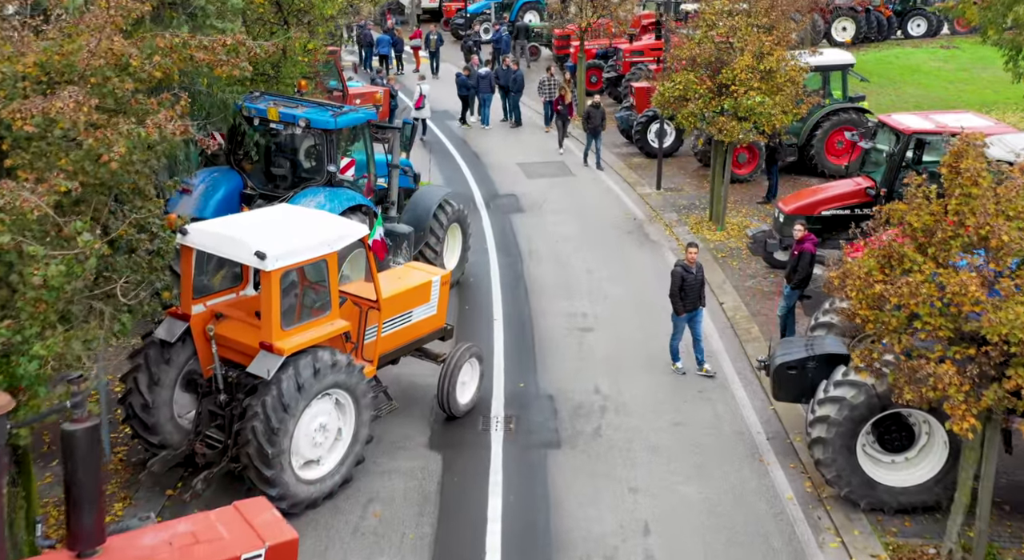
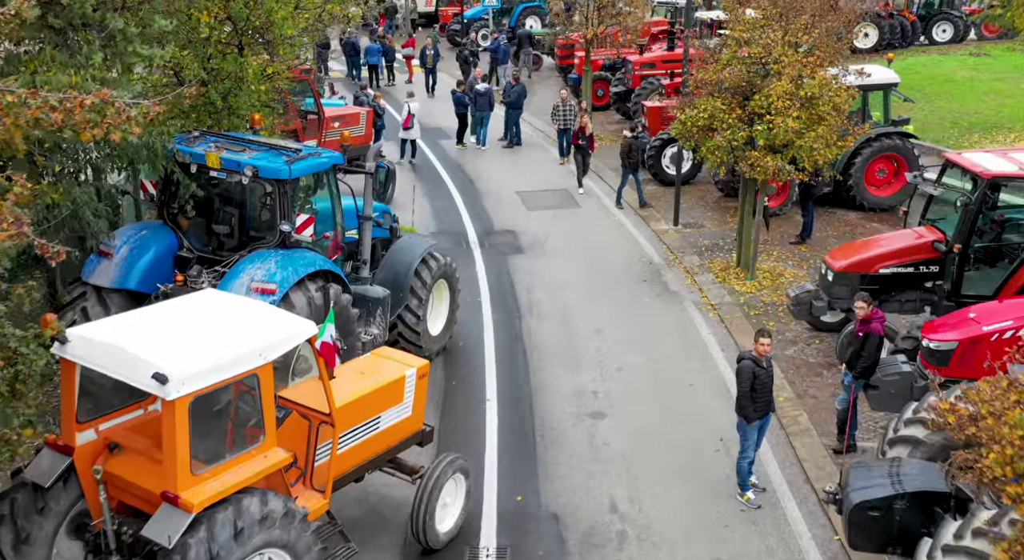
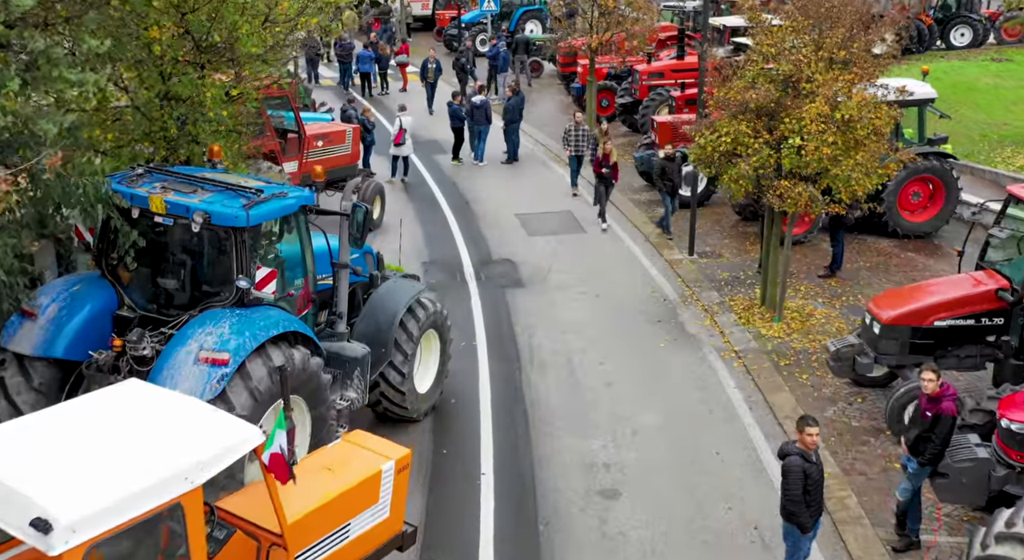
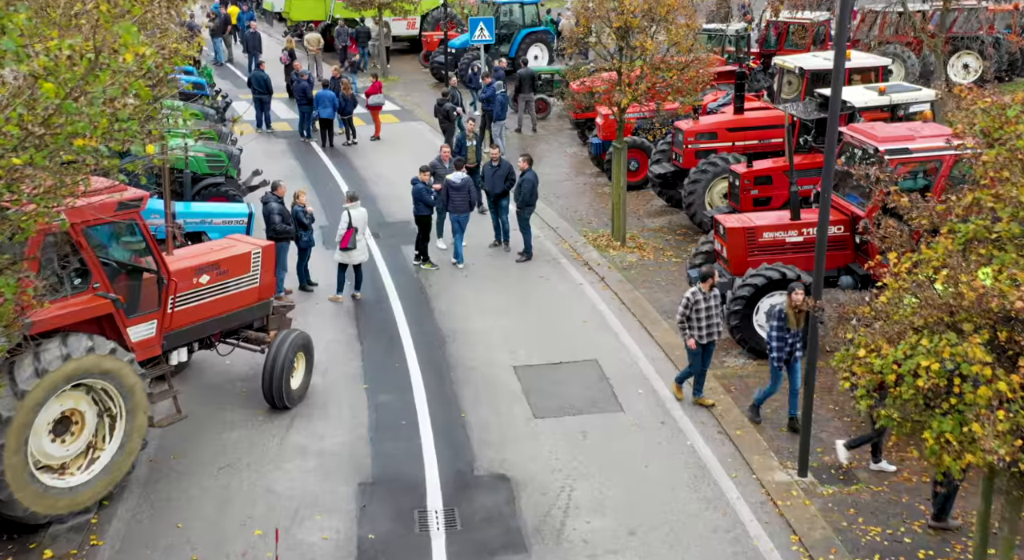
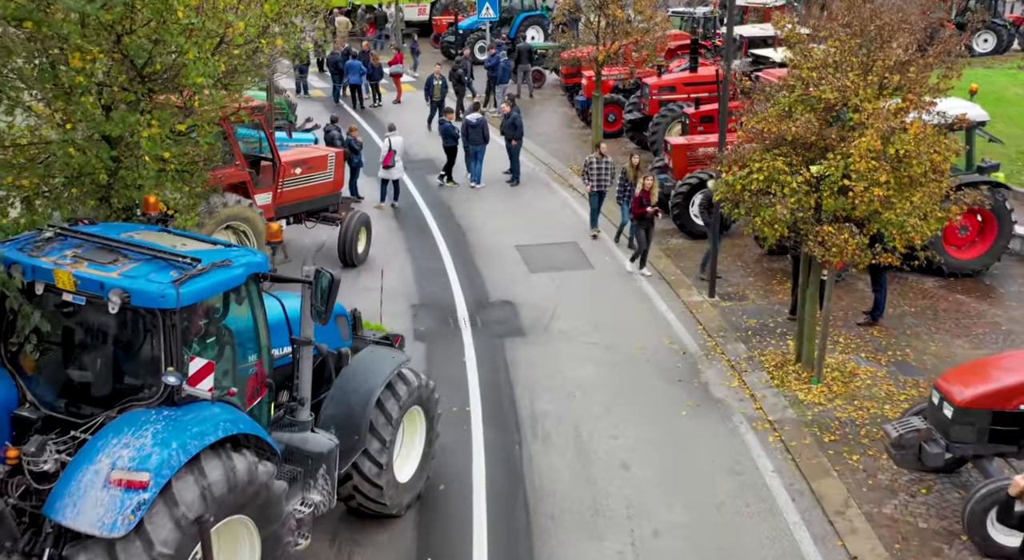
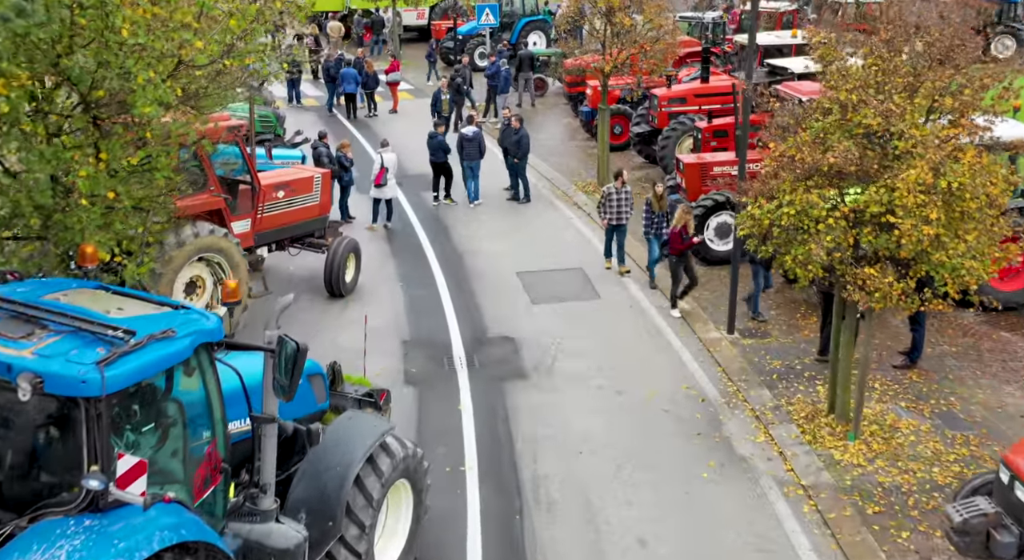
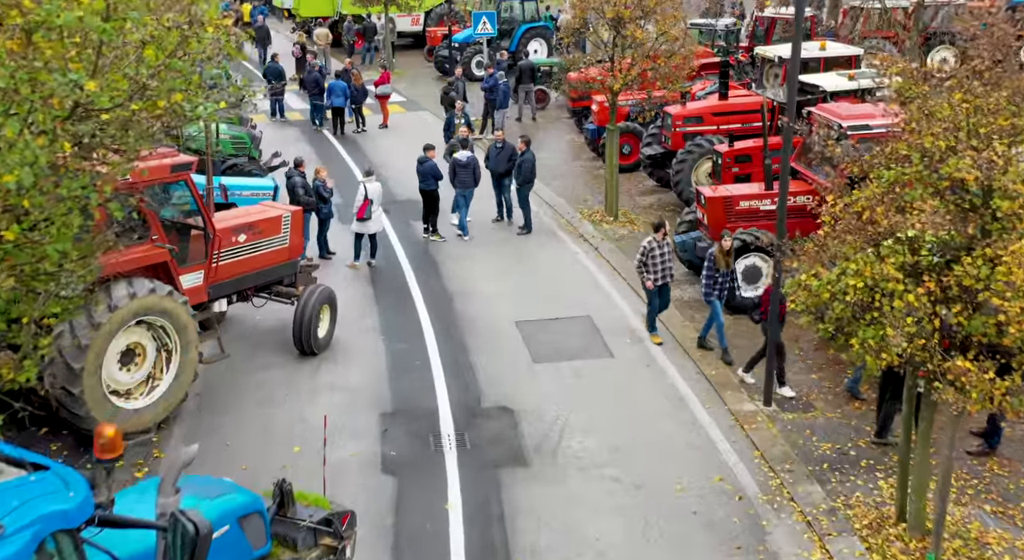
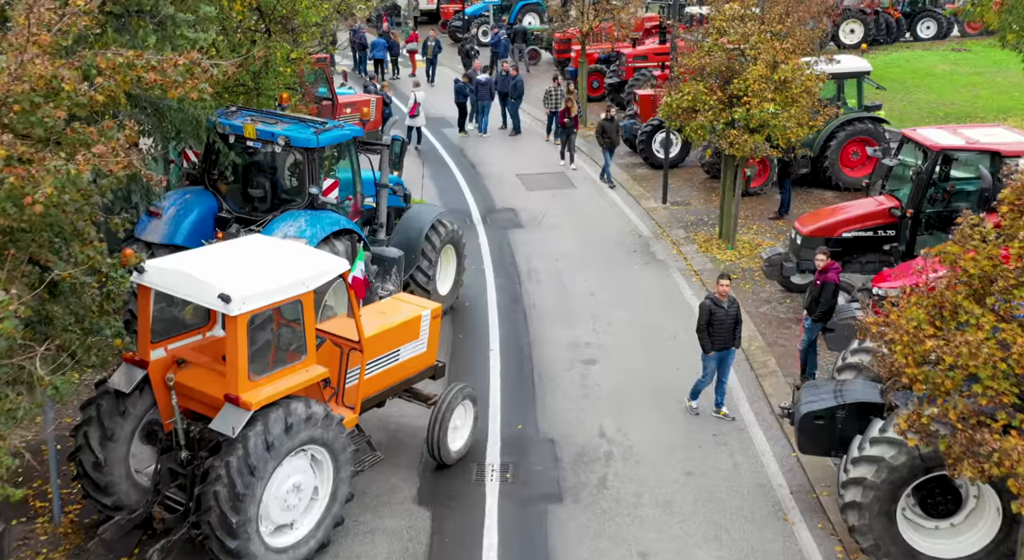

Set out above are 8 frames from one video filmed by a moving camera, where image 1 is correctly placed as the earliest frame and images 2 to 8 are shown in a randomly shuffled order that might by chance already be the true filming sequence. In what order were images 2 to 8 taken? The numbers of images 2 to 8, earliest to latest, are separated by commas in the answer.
8, 2, 3, 5, 6, 7, 4
